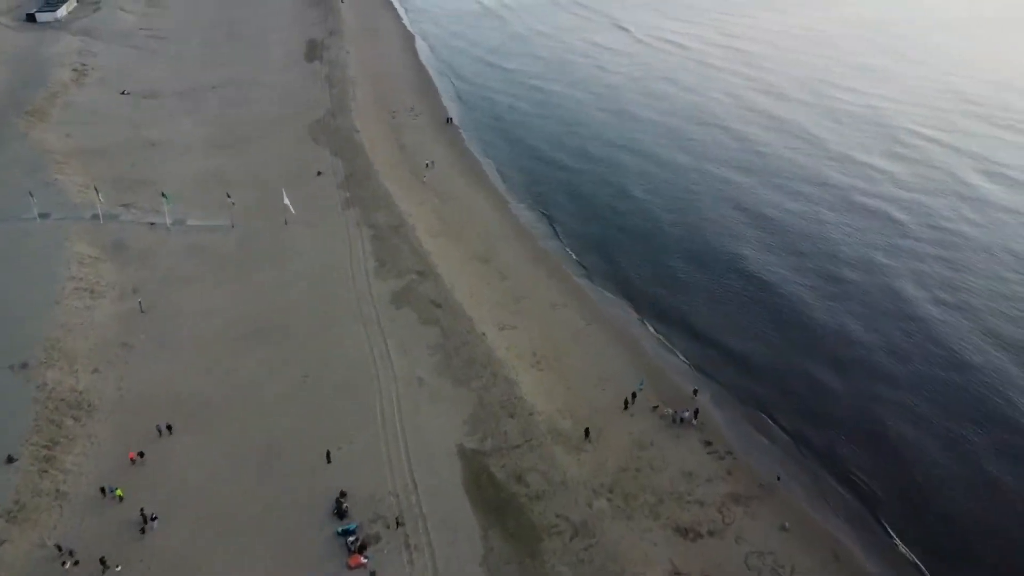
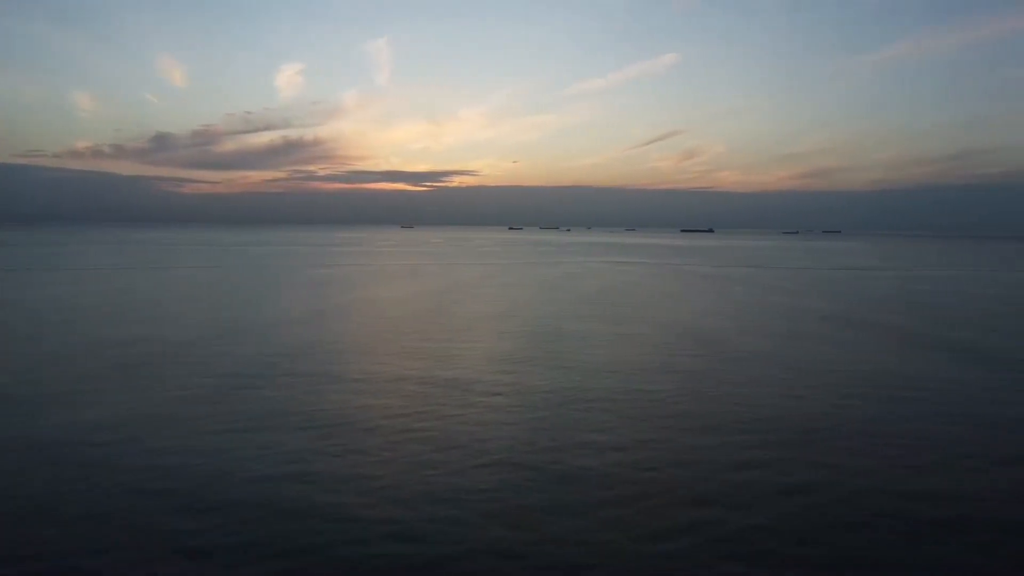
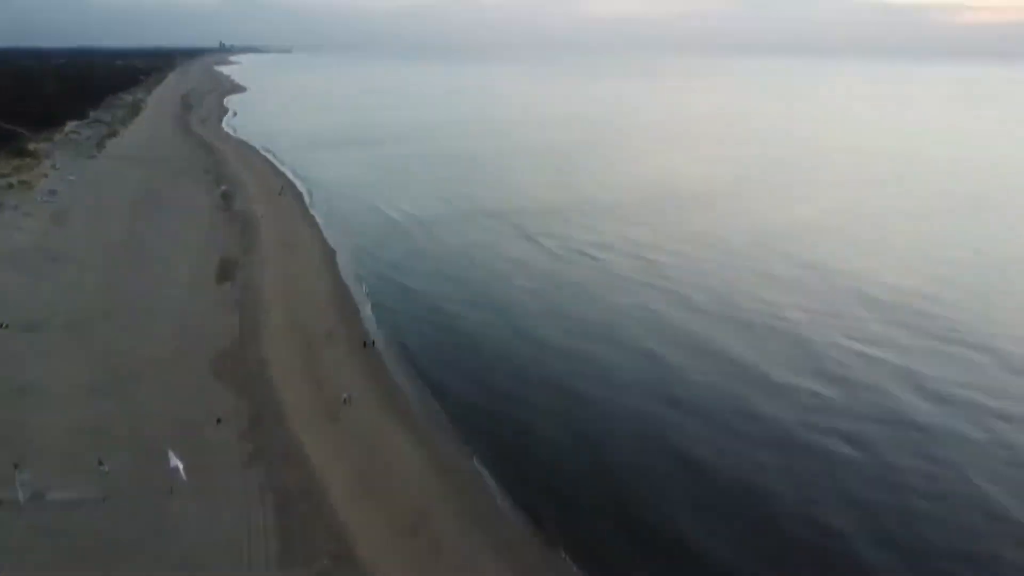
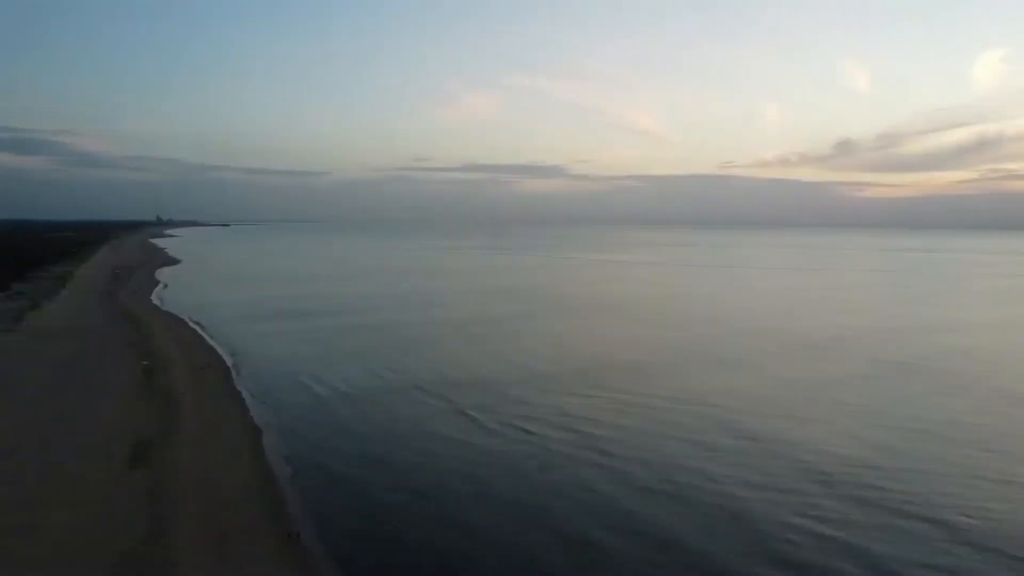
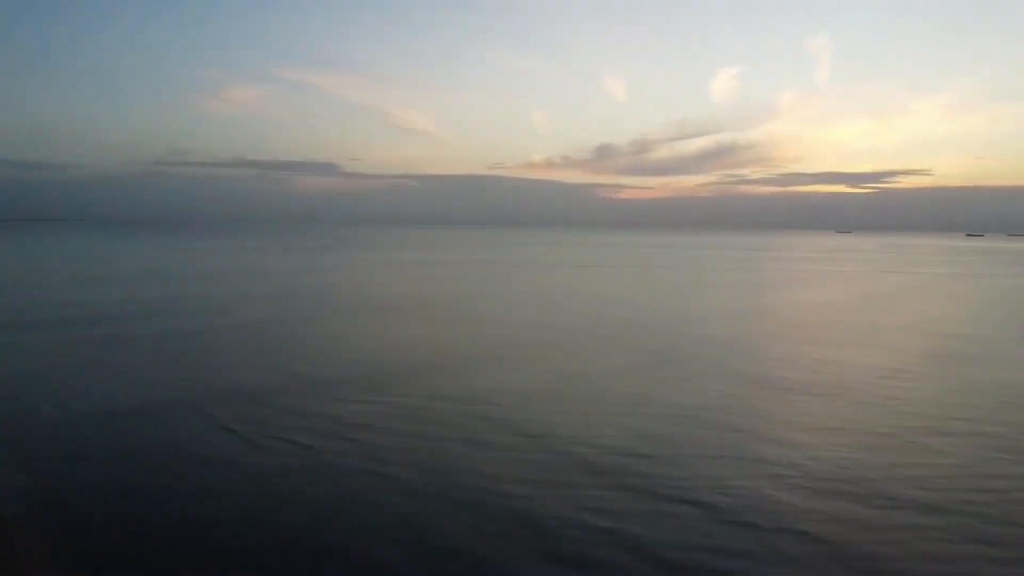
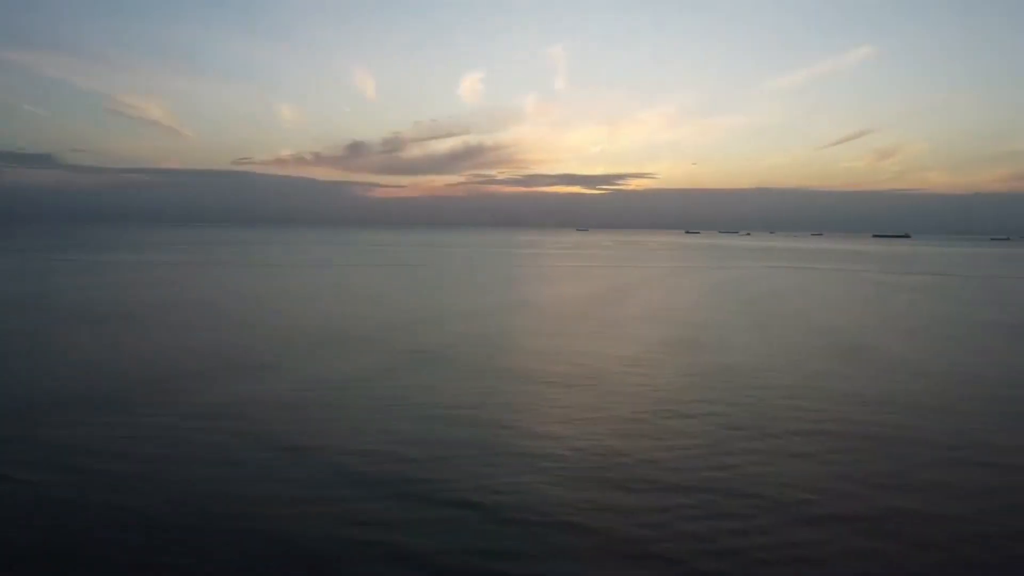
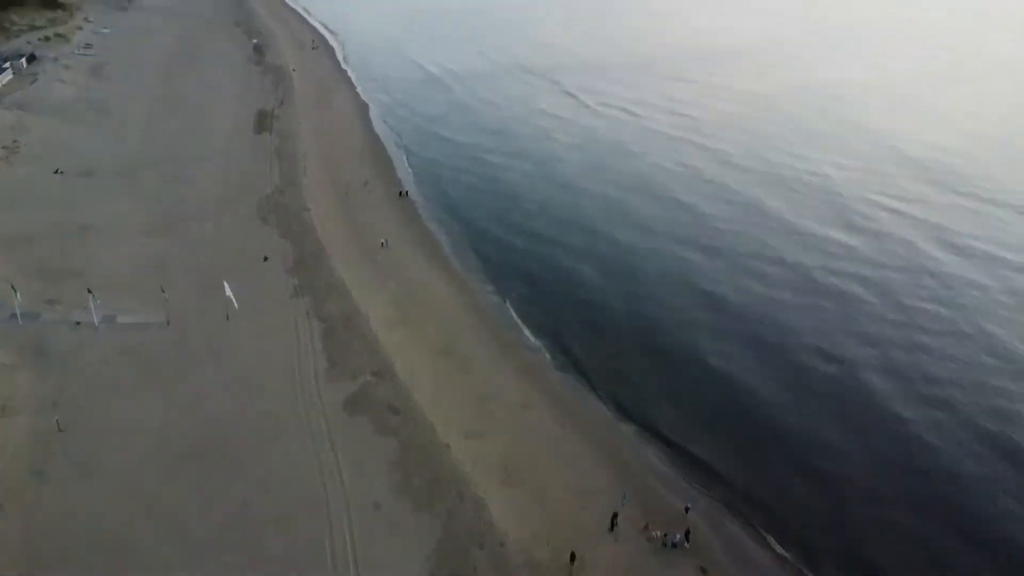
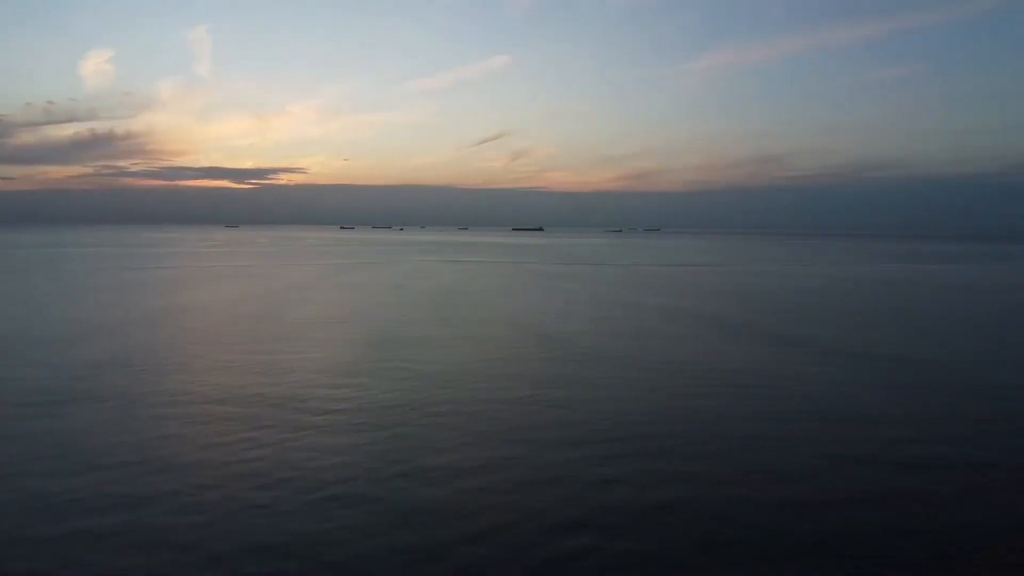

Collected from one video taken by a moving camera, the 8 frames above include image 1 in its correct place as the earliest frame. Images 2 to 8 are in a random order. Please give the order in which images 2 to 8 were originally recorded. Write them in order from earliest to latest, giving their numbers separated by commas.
7, 3, 4, 5, 6, 2, 8
